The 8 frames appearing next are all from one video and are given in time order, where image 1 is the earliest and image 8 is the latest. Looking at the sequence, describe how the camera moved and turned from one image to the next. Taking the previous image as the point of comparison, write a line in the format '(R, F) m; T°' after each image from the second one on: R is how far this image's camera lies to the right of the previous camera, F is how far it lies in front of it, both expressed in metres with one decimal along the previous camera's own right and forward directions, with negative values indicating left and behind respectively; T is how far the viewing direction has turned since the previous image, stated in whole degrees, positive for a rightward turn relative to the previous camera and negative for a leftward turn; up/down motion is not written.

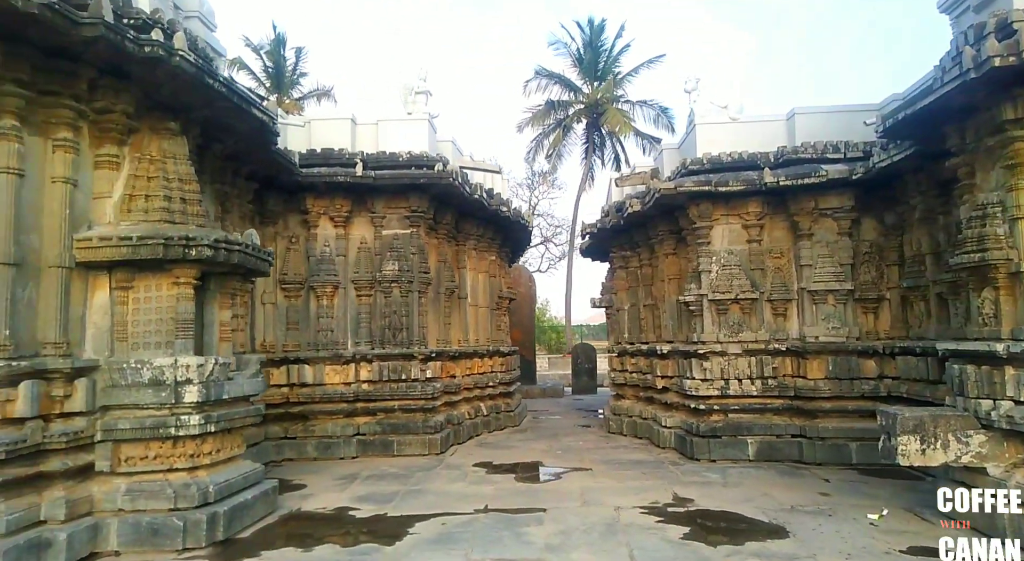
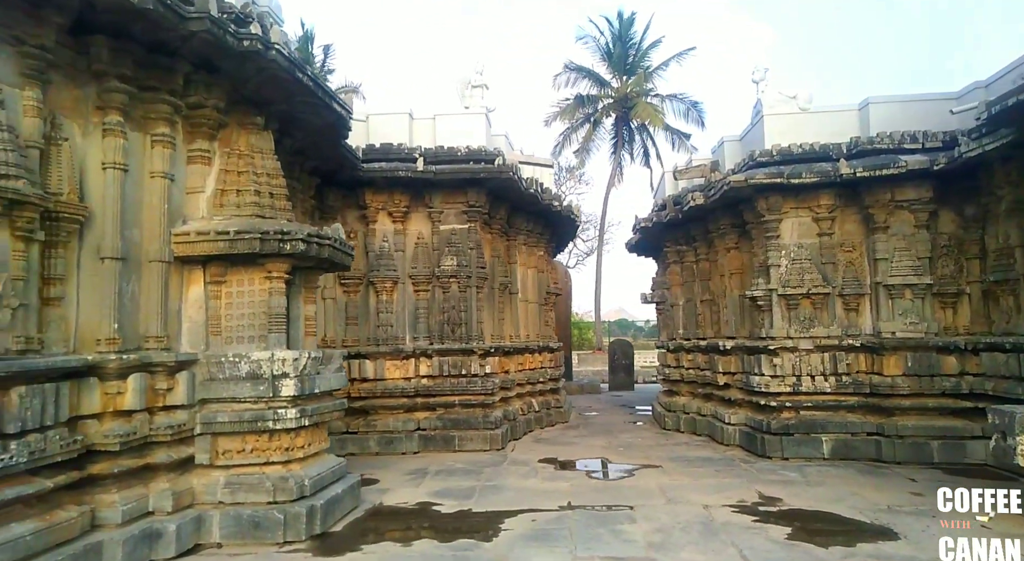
(-0.7, +0.1) m; -2°
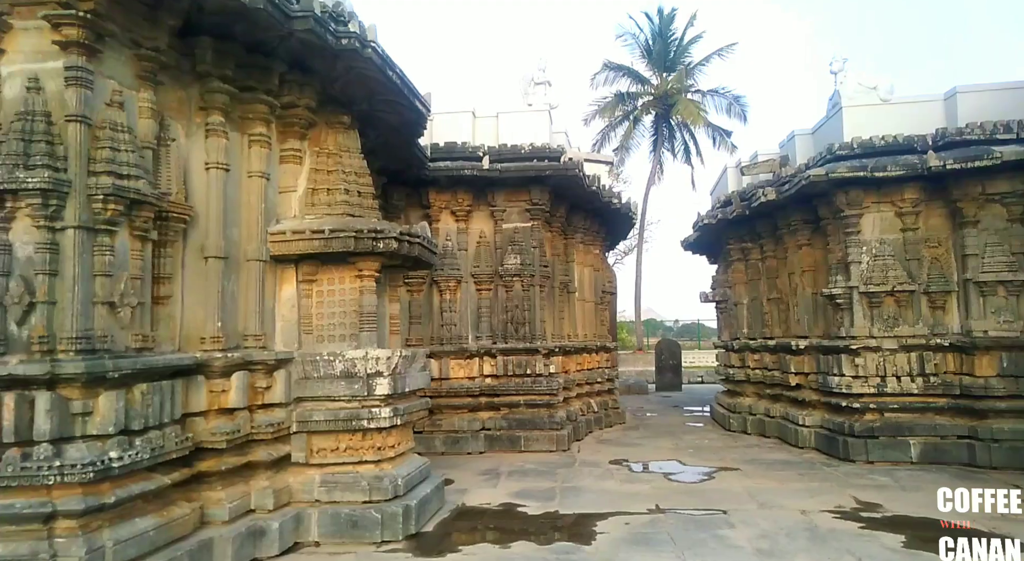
(-0.6, +0.1) m; -3°
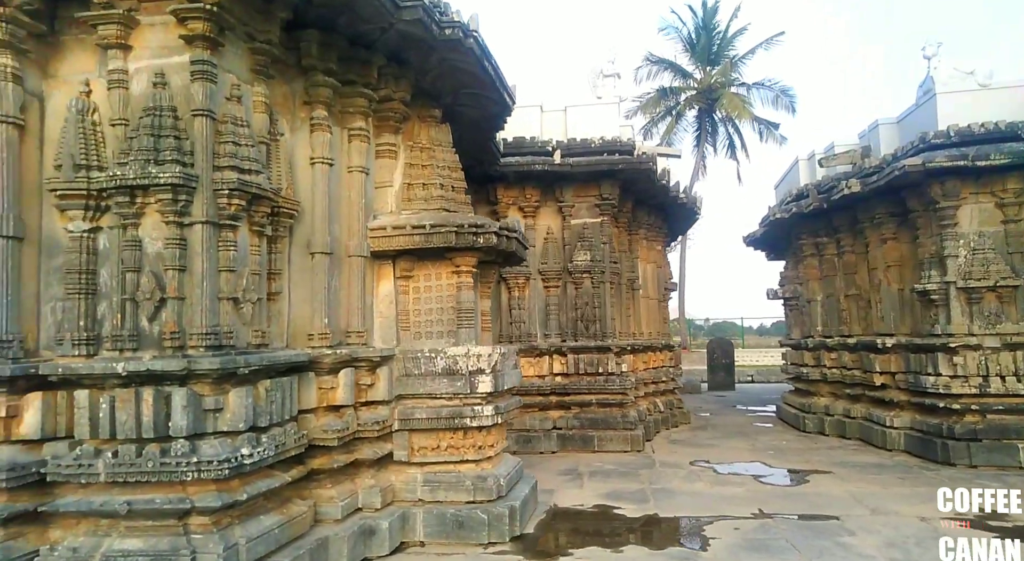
(-0.6, +0.2) m; -3°
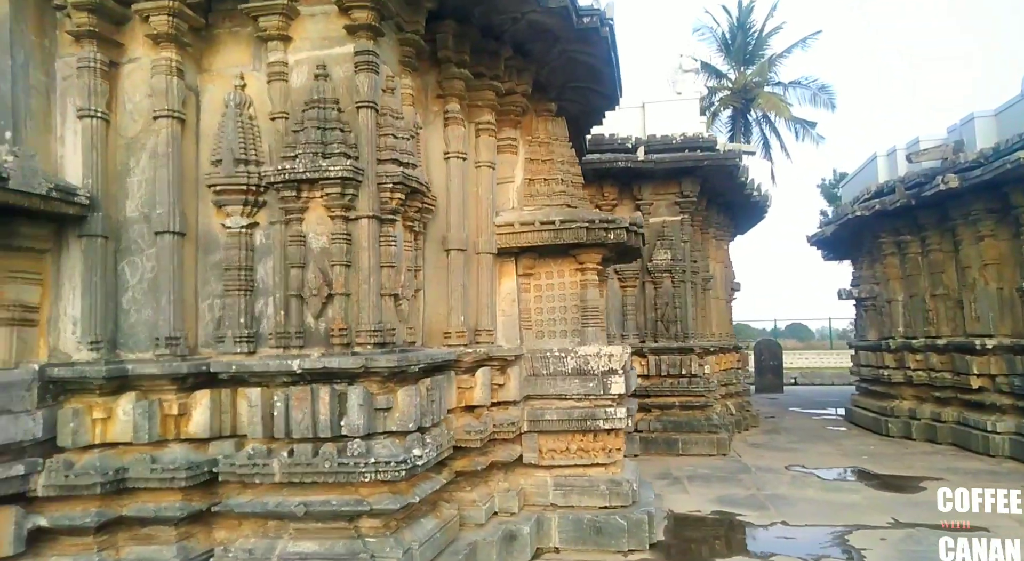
(-1.0, +0.2) m; -2°
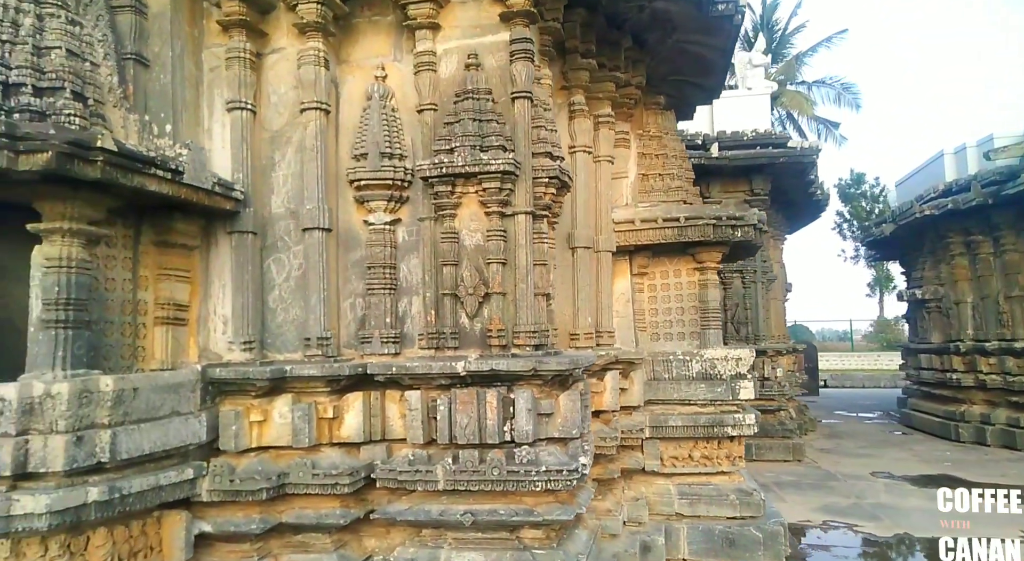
(-0.9, +0.2) m; -2°
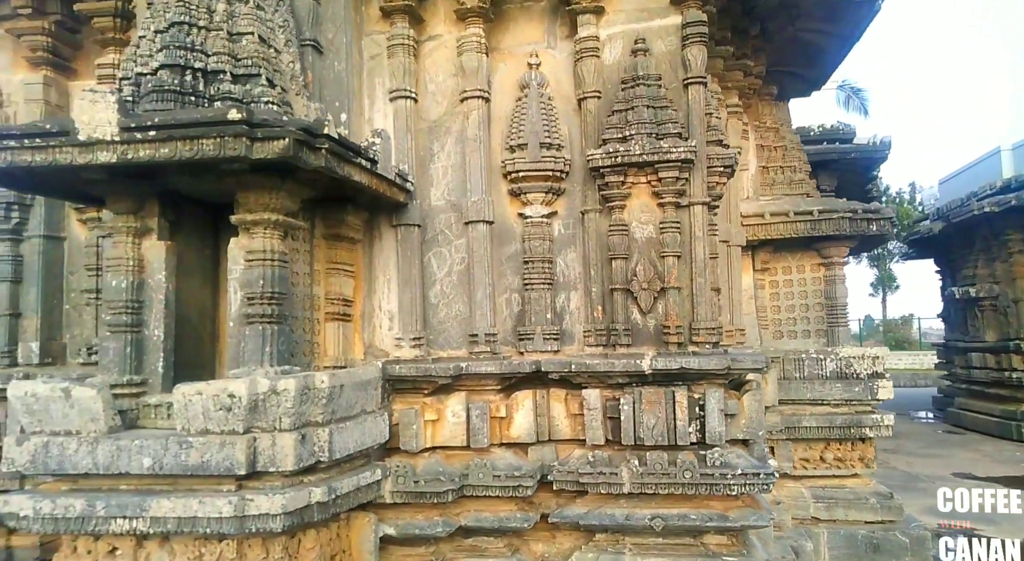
(-1.0, +0.1) m; -1°
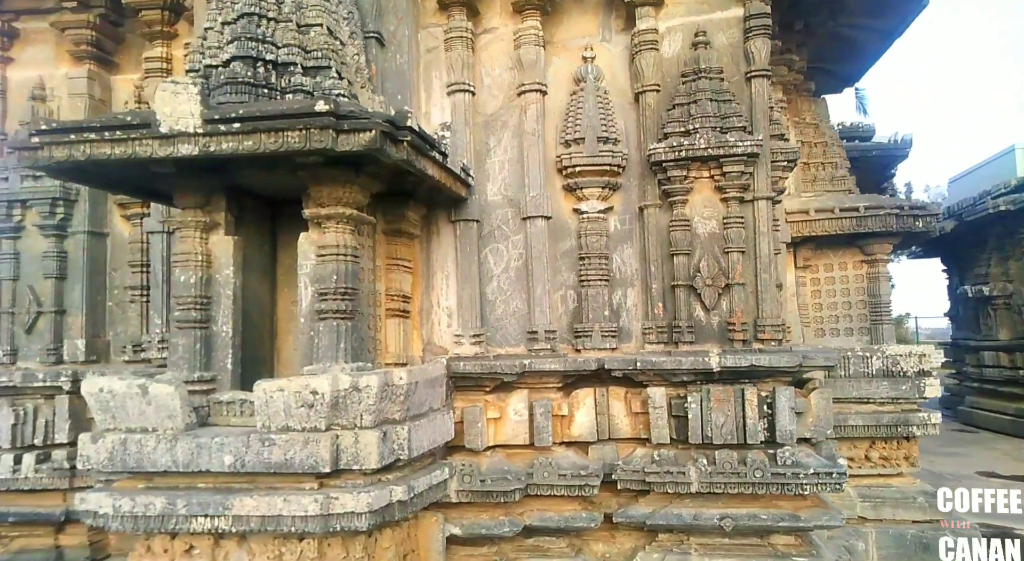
(-0.4, +0.1) m; 0°
